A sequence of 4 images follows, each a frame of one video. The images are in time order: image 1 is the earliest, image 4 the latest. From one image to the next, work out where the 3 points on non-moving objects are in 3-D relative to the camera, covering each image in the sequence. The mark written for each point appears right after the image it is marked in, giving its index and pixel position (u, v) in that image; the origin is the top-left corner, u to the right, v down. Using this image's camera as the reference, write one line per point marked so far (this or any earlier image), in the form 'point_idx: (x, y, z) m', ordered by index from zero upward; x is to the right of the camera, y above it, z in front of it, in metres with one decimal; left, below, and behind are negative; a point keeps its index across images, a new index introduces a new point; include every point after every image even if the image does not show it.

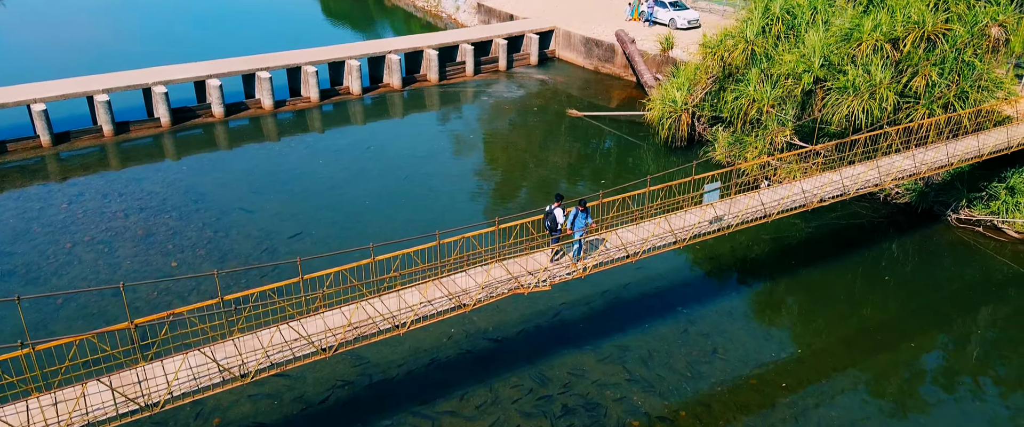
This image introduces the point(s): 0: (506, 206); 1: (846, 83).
0: (-0.3, +0.2, +18.7) m
1: (+7.4, +2.8, +16.1) m
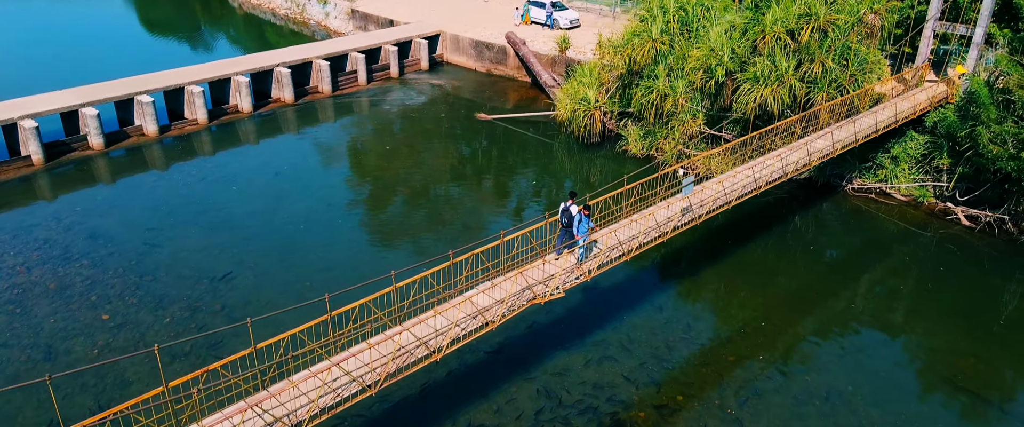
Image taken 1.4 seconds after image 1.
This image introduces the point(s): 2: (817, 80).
0: (-1.9, 0.0, +18.5) m
1: (+5.8, +3.3, +17.5) m
2: (+7.3, +3.2, +17.5) m
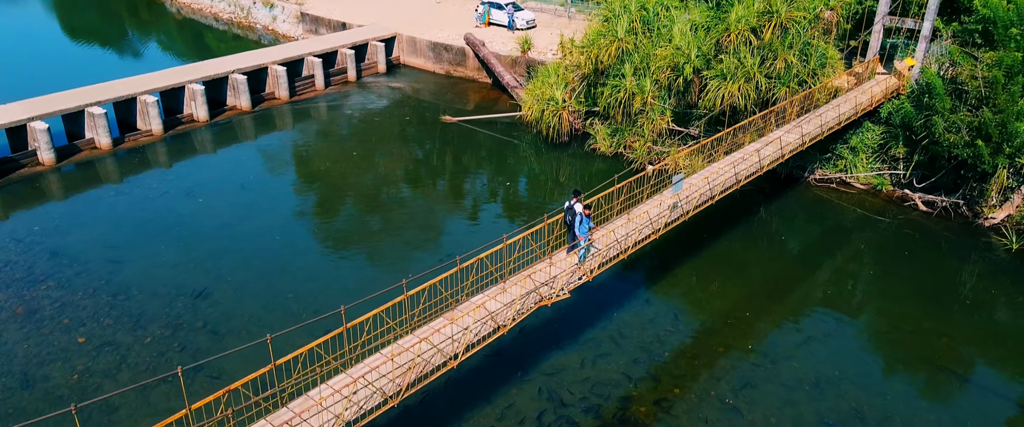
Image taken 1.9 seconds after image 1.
0: (-2.5, -0.2, +18.3) m
1: (+5.1, +3.5, +17.9) m
2: (+6.6, +3.4, +18.1) m
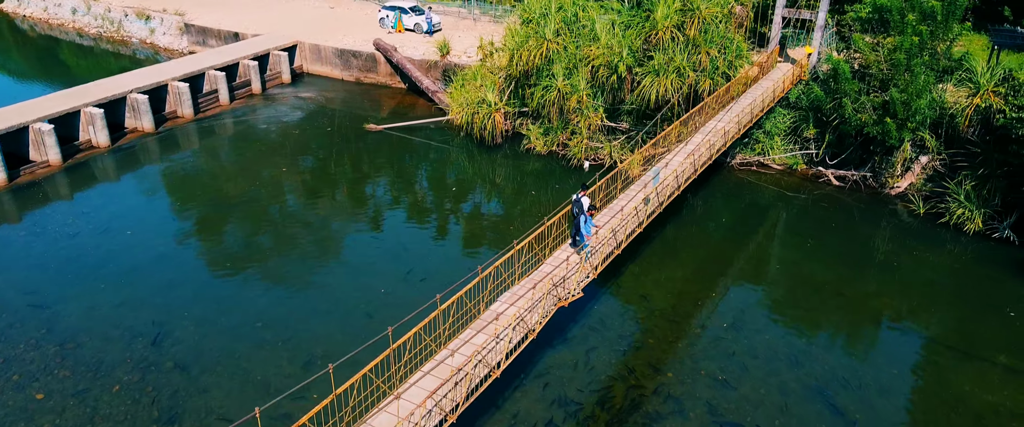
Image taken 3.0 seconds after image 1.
0: (-3.7, -0.5, +17.9) m
1: (+3.6, +3.8, +18.8) m
2: (+5.0, +3.8, +19.2) m
